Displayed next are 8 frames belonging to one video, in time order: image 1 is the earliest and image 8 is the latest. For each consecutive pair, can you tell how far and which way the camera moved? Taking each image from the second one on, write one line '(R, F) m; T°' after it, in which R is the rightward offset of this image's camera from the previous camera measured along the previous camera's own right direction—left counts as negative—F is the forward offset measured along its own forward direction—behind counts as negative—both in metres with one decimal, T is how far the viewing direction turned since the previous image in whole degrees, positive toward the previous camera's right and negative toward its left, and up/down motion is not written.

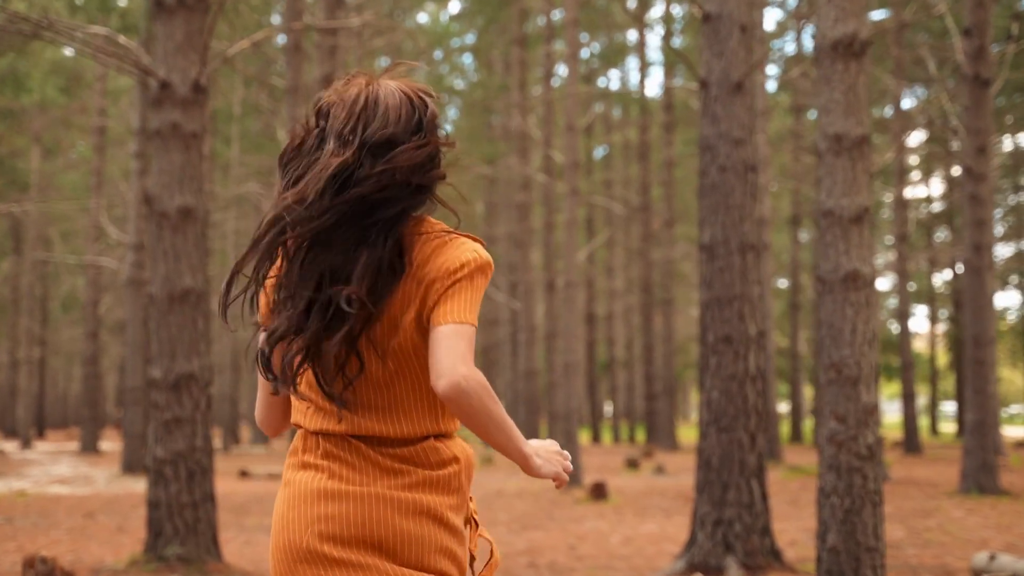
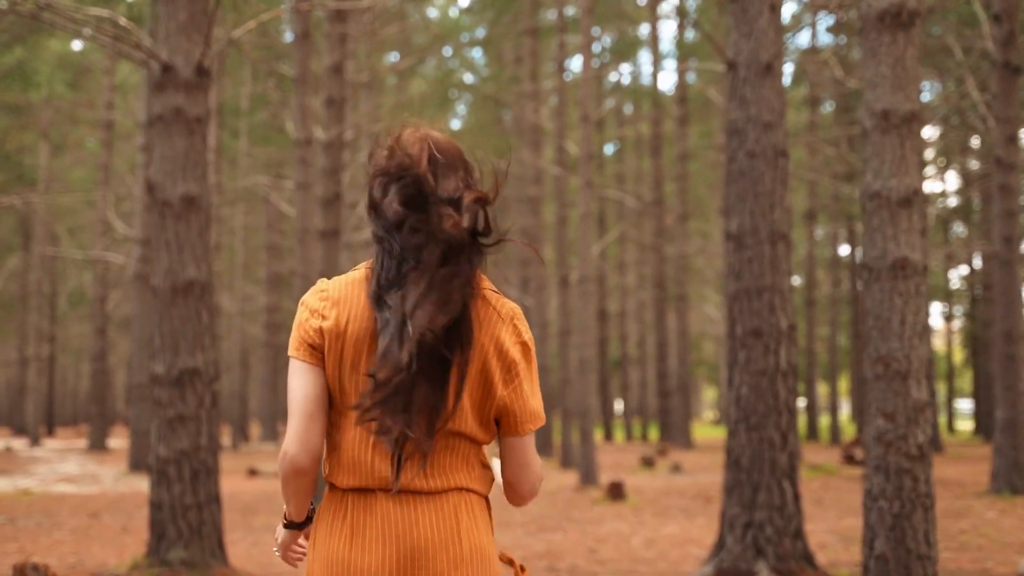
(-0.1, +0.3) m; -1°
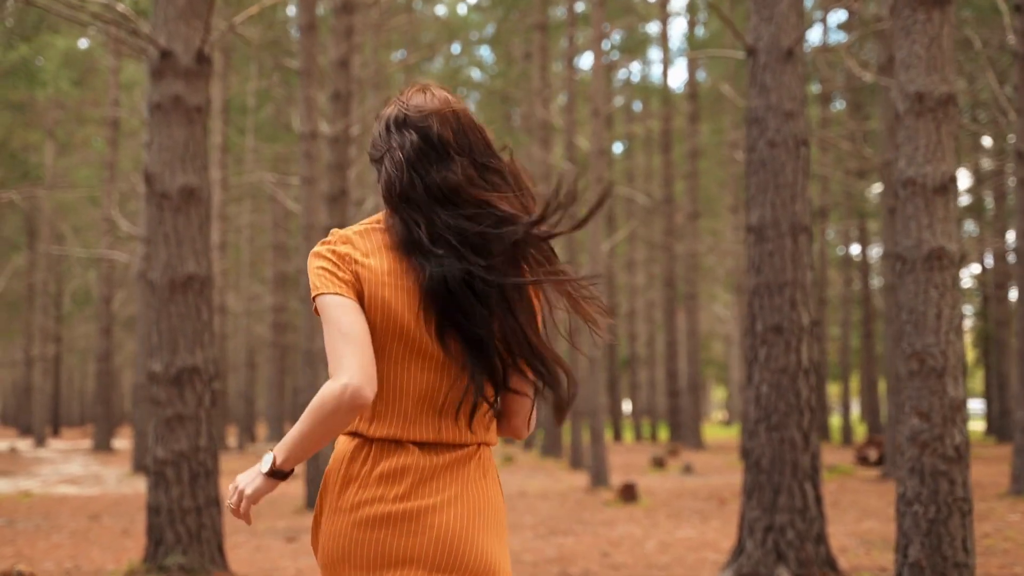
(0.0, +0.3) m; 0°
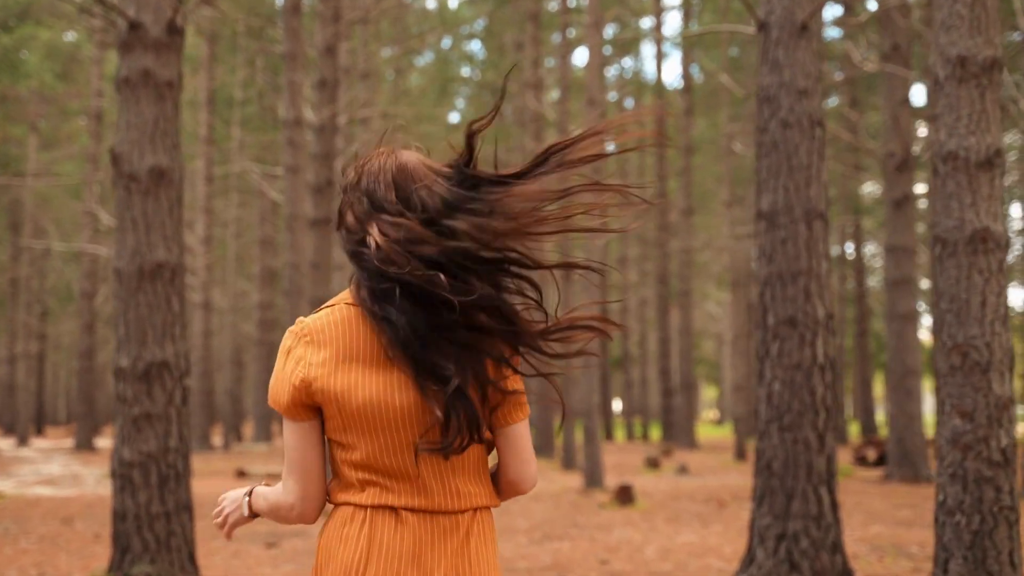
(0.0, +0.5) m; +1°
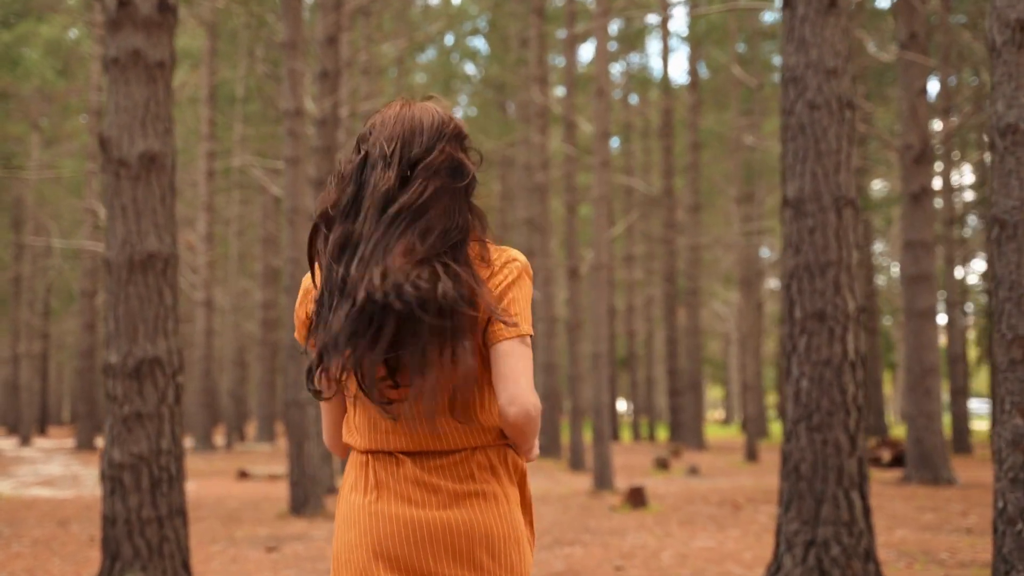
(0.0, +0.4) m; 0°
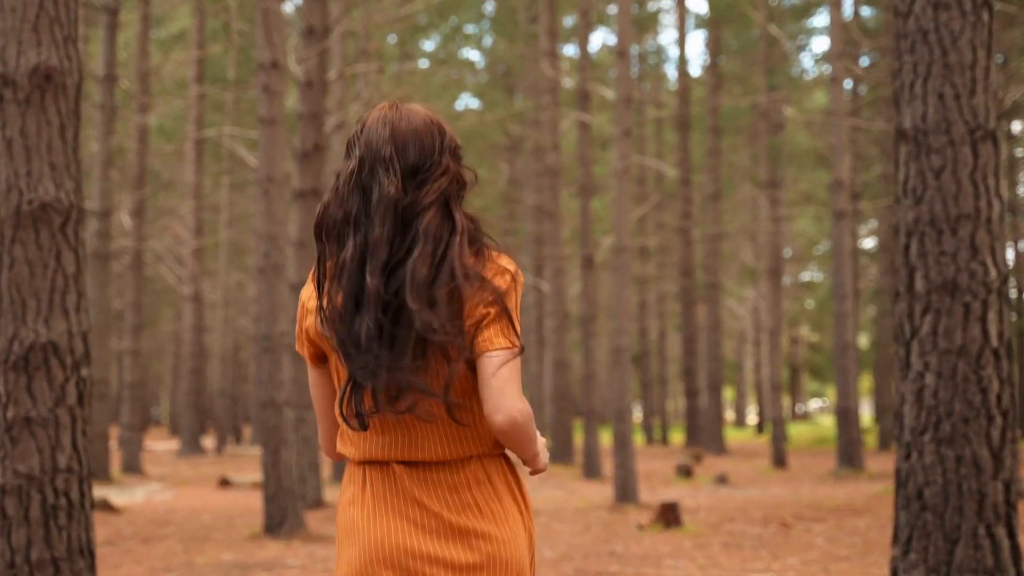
(-0.1, +1.6) m; 0°
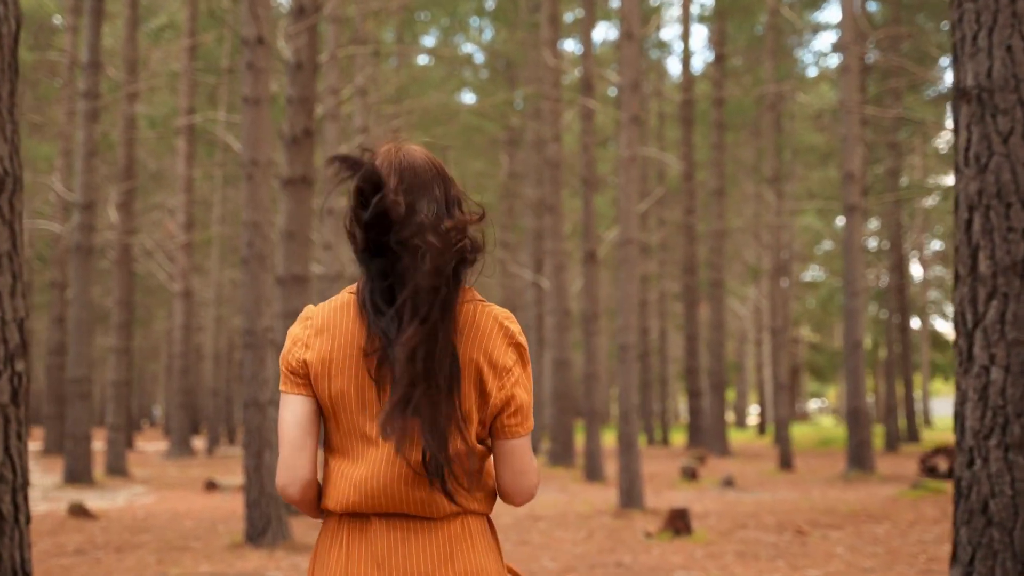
(0.0, +0.6) m; 0°
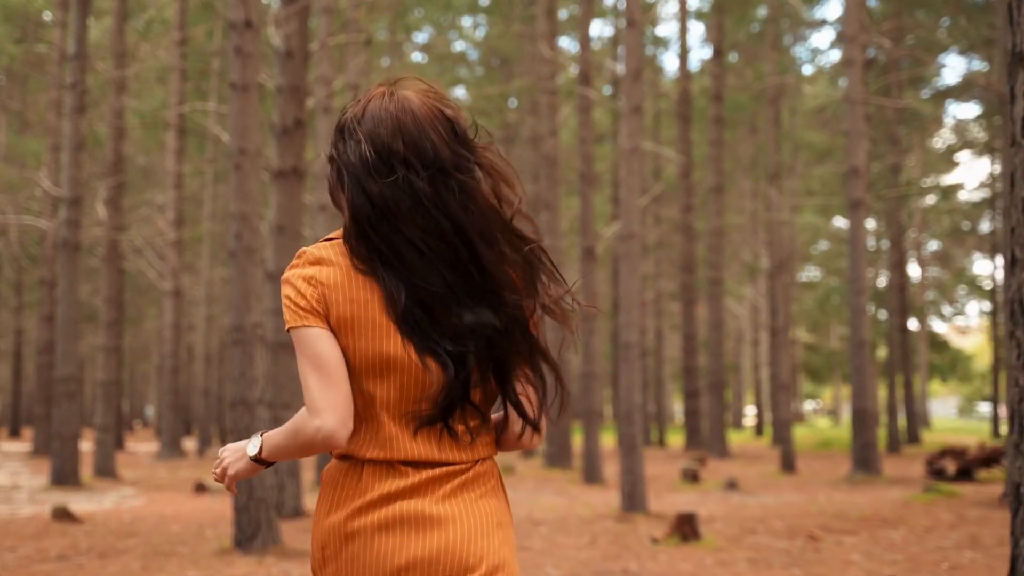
(-0.1, +0.4) m; 0°
